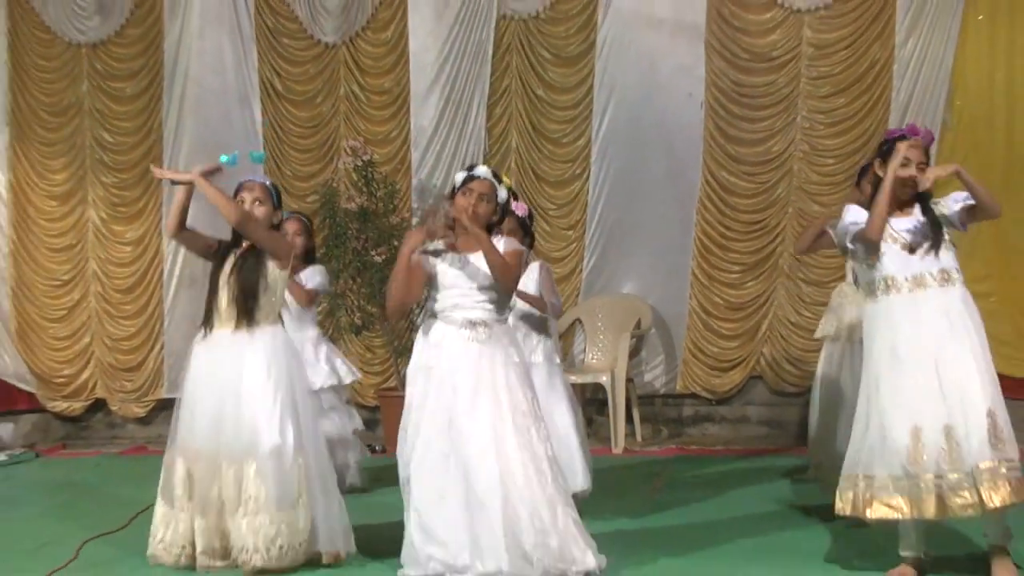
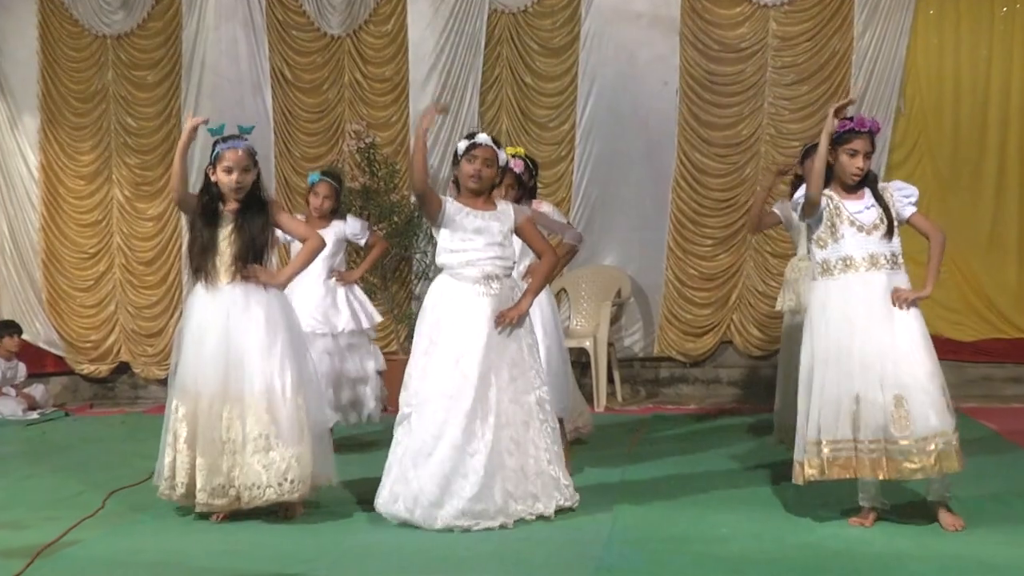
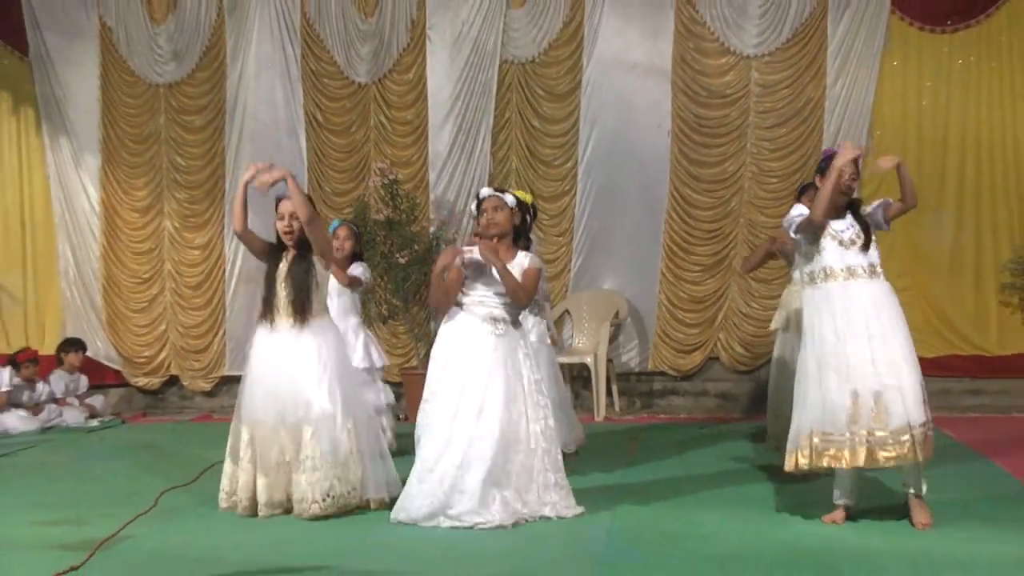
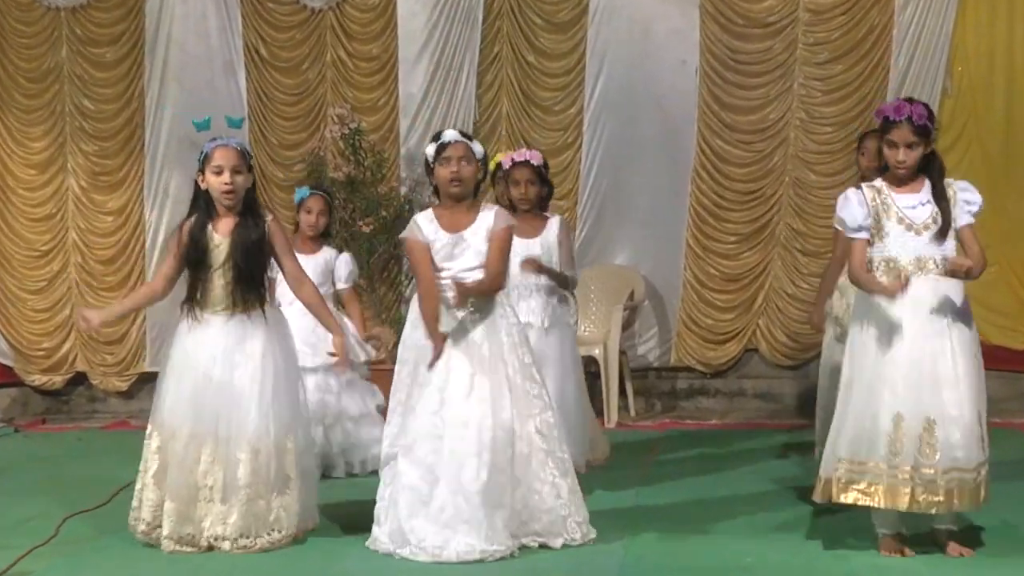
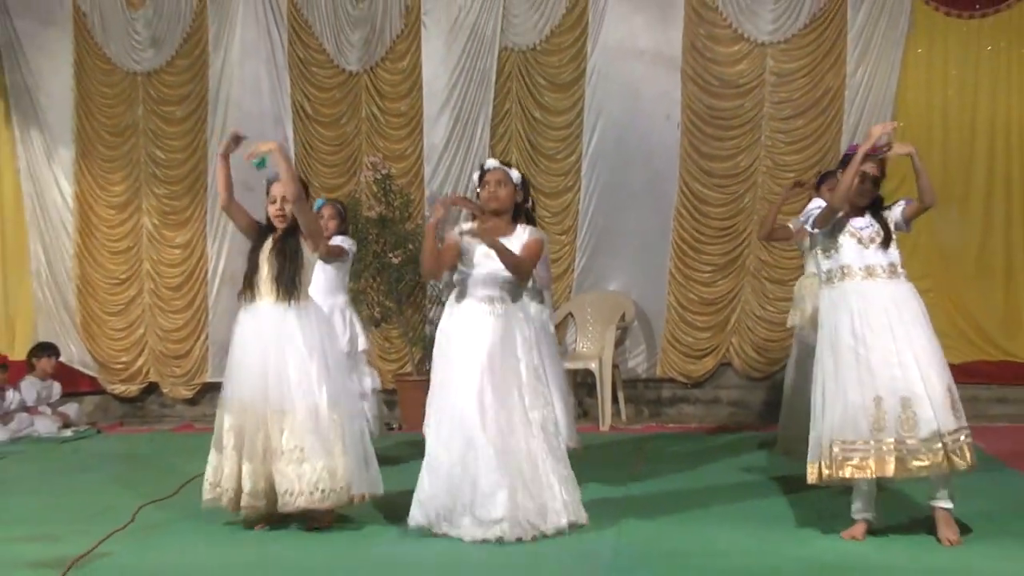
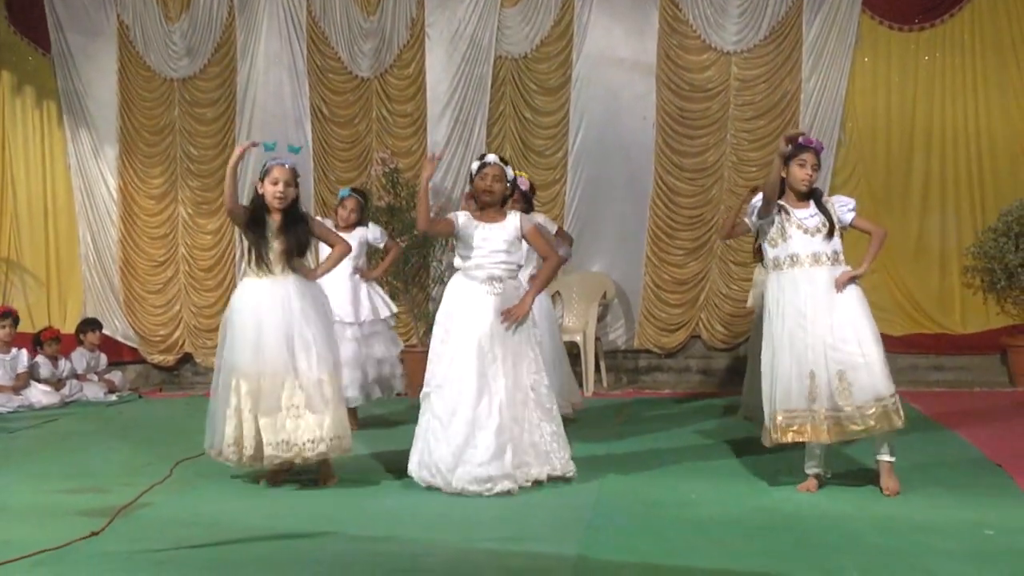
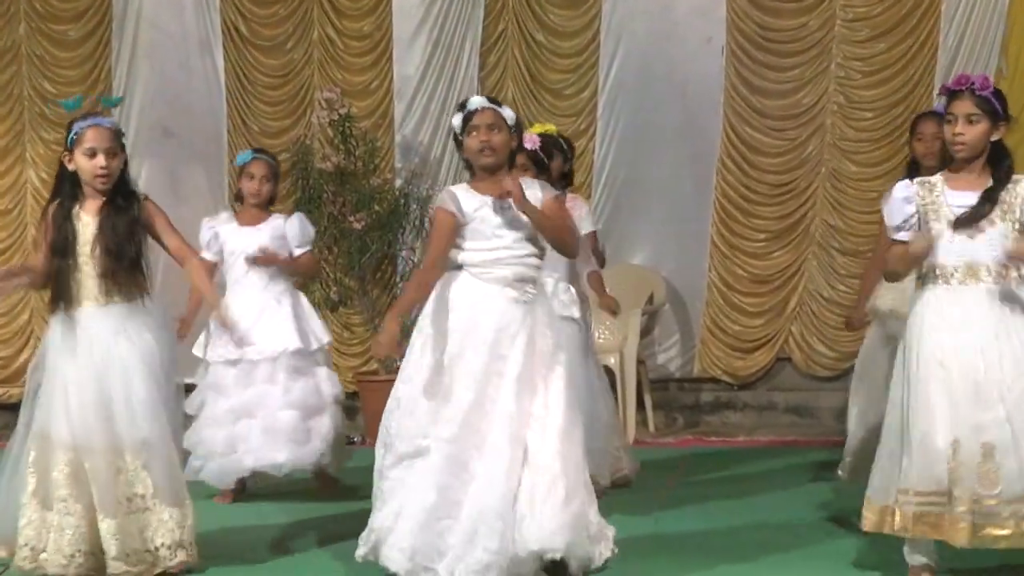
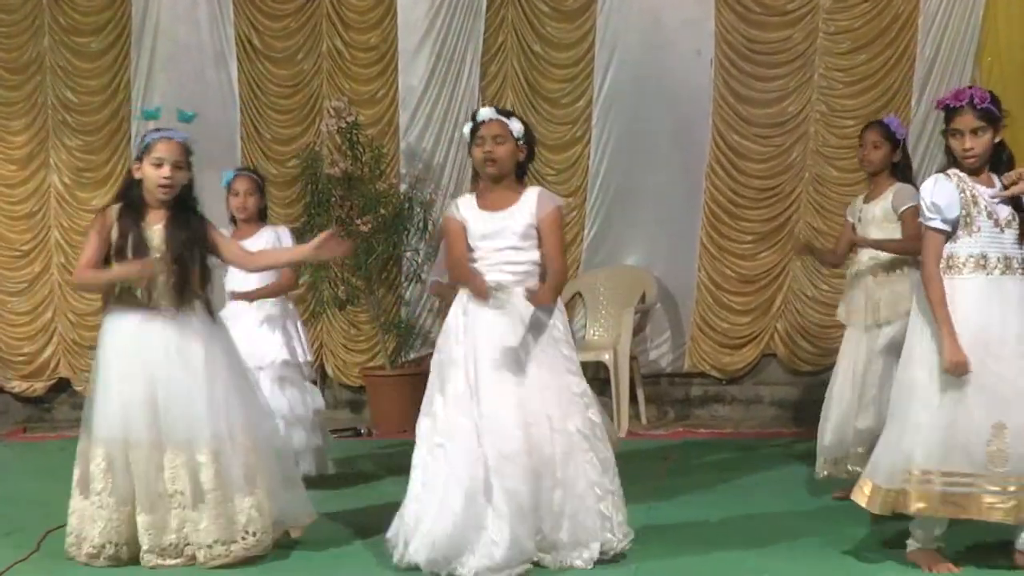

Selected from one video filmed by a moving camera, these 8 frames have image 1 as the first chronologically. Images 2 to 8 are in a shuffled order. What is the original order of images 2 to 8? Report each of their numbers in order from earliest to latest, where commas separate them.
5, 3, 6, 2, 4, 8, 7
